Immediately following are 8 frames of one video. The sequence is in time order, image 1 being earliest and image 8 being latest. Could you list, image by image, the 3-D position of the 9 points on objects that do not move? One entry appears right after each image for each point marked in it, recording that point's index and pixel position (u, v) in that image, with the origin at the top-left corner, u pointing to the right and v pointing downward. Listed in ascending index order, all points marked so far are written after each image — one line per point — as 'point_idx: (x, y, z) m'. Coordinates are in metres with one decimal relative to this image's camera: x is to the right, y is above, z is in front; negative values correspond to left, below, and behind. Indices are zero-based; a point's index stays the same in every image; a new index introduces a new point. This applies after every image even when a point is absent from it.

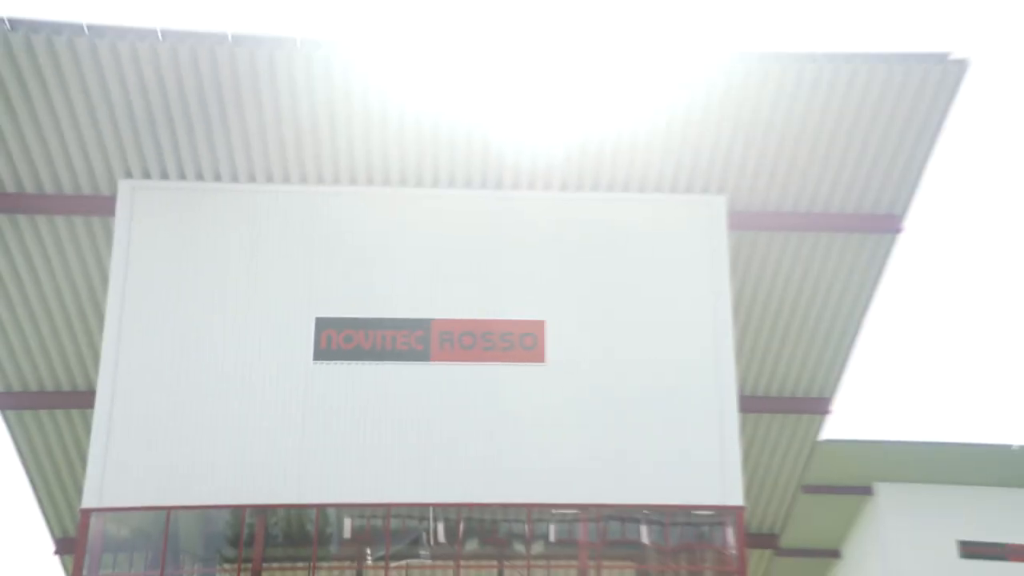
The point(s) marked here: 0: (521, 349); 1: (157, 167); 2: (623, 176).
0: (+0.1, -1.1, +15.1) m
1: (-6.3, +2.1, +15.5) m
2: (+1.9, +2.0, +15.8) m
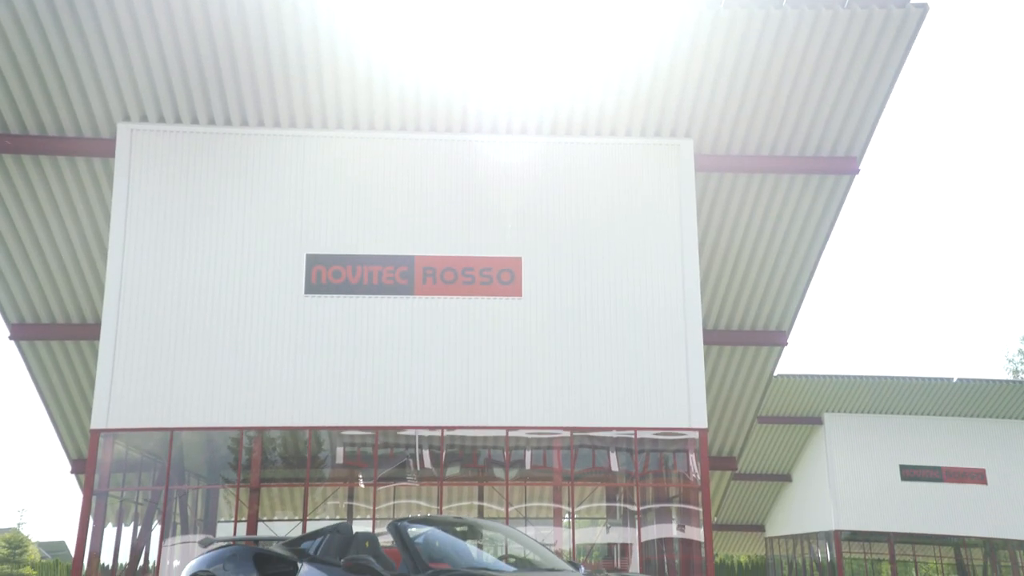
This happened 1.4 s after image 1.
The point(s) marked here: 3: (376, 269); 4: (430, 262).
0: (-0.2, 0.0, +16.2) m
1: (-6.6, +3.3, +16.1) m
2: (+1.6, +3.2, +16.7) m
3: (-2.5, +0.3, +16.1) m
4: (-1.5, +0.5, +16.2) m
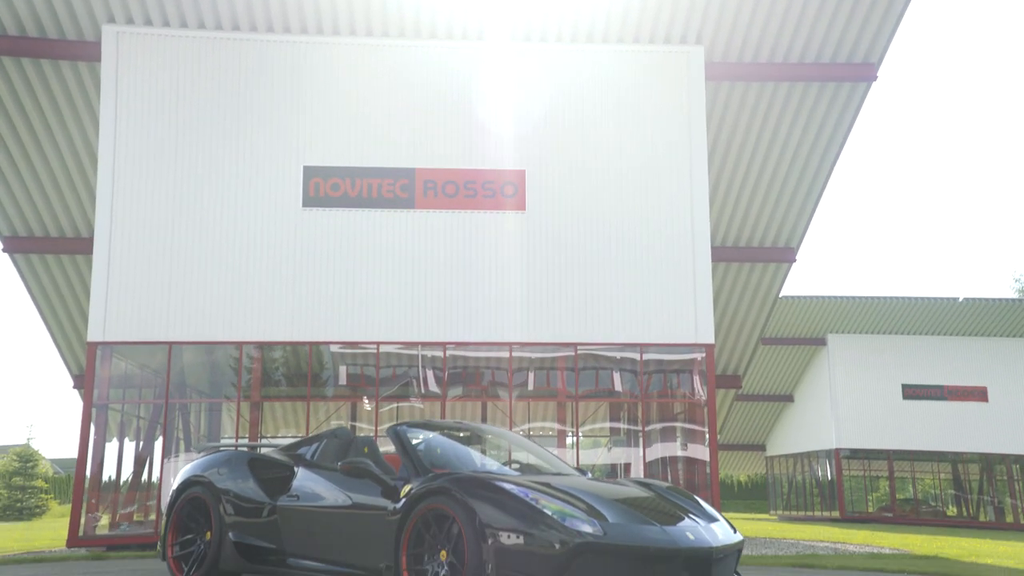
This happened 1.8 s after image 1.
0: (-0.2, +1.6, +15.7) m
1: (-6.6, +4.8, +15.4) m
2: (+1.7, +4.8, +15.9) m
3: (-2.4, +1.9, +15.6) m
4: (-1.4, +2.0, +15.7) m
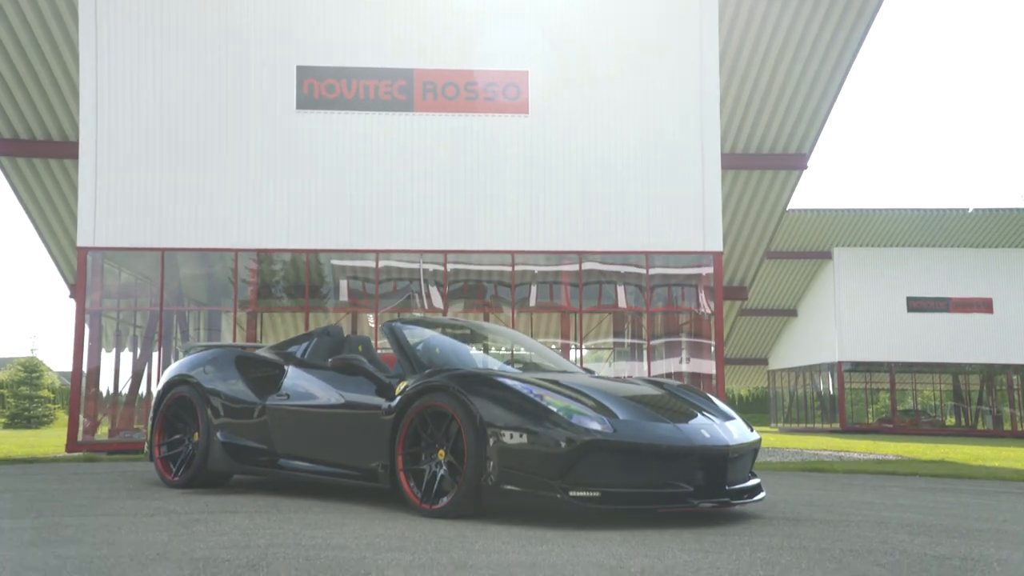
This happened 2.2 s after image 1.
0: (-0.1, +3.3, +15.0) m
1: (-6.5, +6.4, +14.4) m
2: (+1.7, +6.4, +15.0) m
3: (-2.4, +3.5, +14.9) m
4: (-1.4, +3.7, +15.0) m
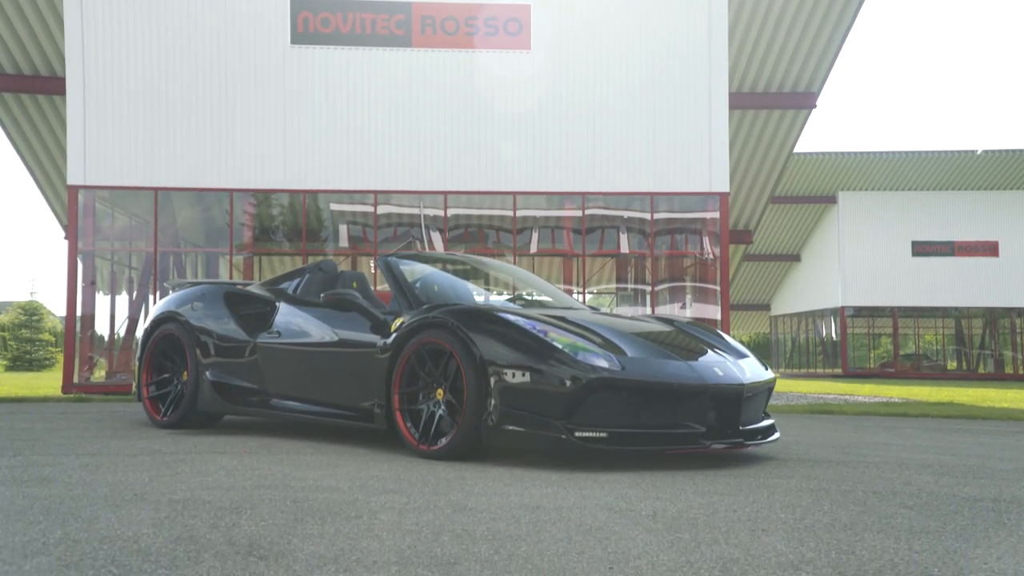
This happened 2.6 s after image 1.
0: (-0.1, +4.3, +14.5) m
1: (-6.5, +7.4, +13.7) m
2: (+1.7, +7.4, +14.2) m
3: (-2.4, +4.5, +14.4) m
4: (-1.4, +4.7, +14.4) m
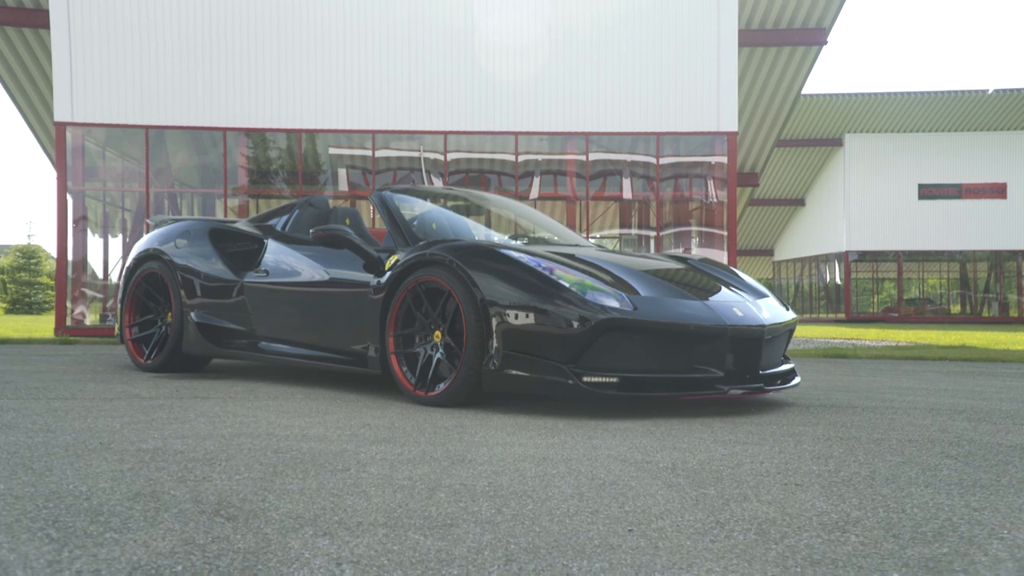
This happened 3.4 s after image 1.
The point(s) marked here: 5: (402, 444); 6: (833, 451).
0: (-0.1, +5.2, +13.9) m
1: (-6.5, +8.2, +12.9) m
2: (+1.7, +8.3, +13.4) m
3: (-2.3, +5.4, +13.8) m
4: (-1.4, +5.6, +13.8) m
5: (-0.4, -0.6, +3.2) m
6: (+1.2, -0.6, +3.2) m
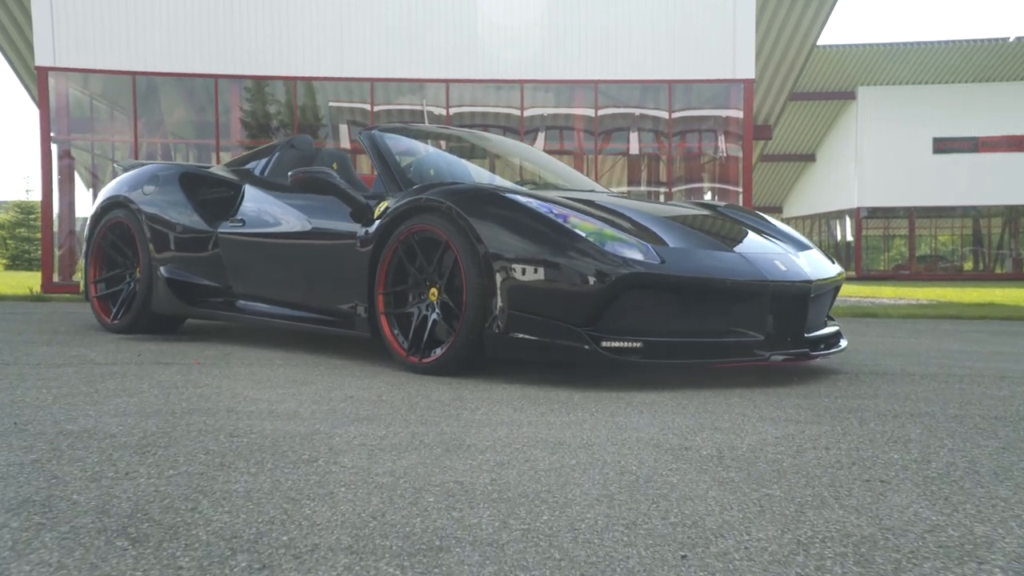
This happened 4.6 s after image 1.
0: (0.0, +5.9, +13.1) m
1: (-6.4, +8.8, +12.0) m
2: (+1.8, +9.0, +12.4) m
3: (-2.3, +6.1, +12.9) m
4: (-1.3, +6.2, +12.9) m
5: (-0.4, -0.4, +2.7) m
6: (+1.2, -0.4, +2.6) m
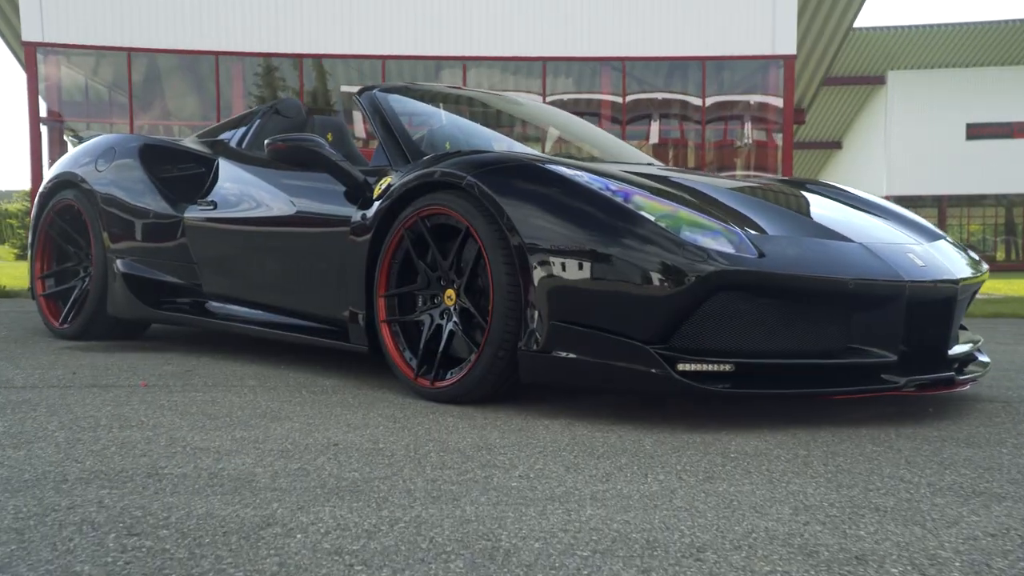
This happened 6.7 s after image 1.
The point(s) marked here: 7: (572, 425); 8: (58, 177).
0: (+0.3, +6.0, +12.1) m
1: (-6.1, +8.9, +11.1) m
2: (+2.1, +9.1, +11.4) m
3: (-1.9, +6.2, +12.0) m
4: (-1.0, +6.3, +12.0) m
5: (-0.3, -0.4, +1.8) m
6: (+1.3, -0.4, +1.7) m
7: (+0.2, -0.4, +2.5) m
8: (-2.3, +0.5, +4.4) m
